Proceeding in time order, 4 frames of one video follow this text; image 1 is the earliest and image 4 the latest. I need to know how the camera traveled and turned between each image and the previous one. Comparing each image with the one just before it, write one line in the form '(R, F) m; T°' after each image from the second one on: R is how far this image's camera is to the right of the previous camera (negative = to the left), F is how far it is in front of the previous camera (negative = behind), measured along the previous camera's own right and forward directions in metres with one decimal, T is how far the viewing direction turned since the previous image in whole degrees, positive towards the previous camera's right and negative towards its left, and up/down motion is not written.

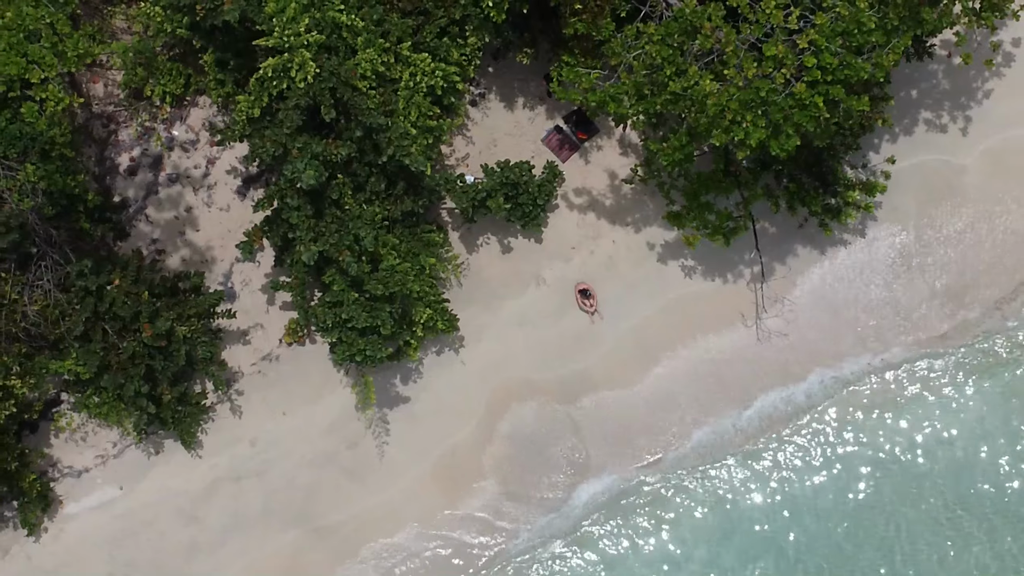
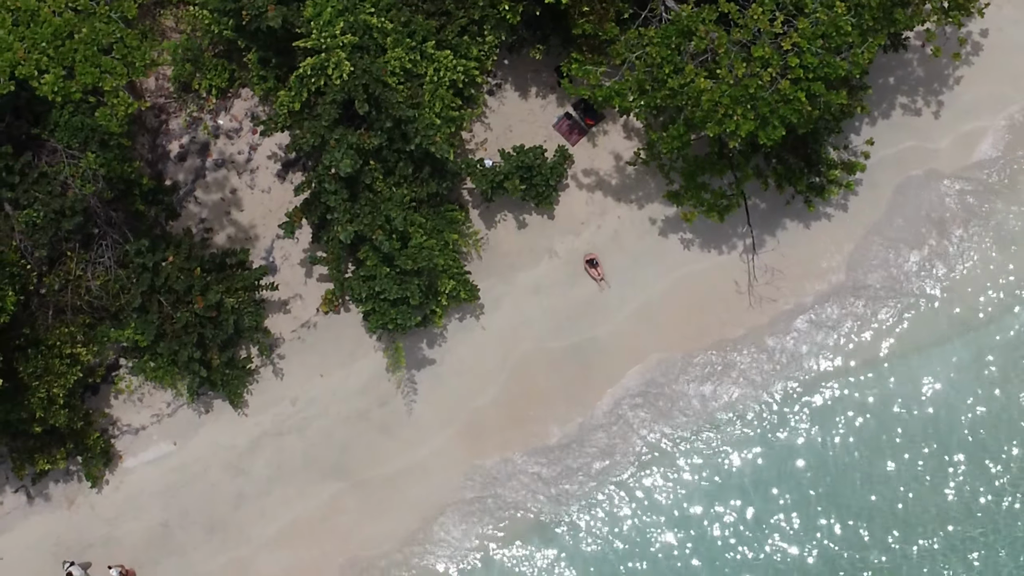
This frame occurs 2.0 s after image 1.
(-0.2, -1.2) m; -1°
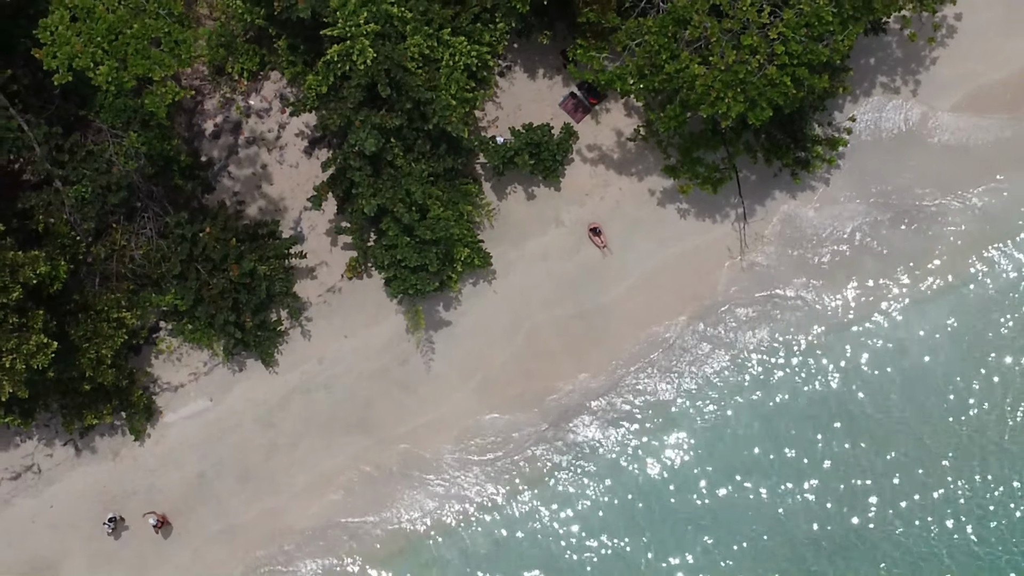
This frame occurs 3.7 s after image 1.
(-0.1, -1.1) m; 0°
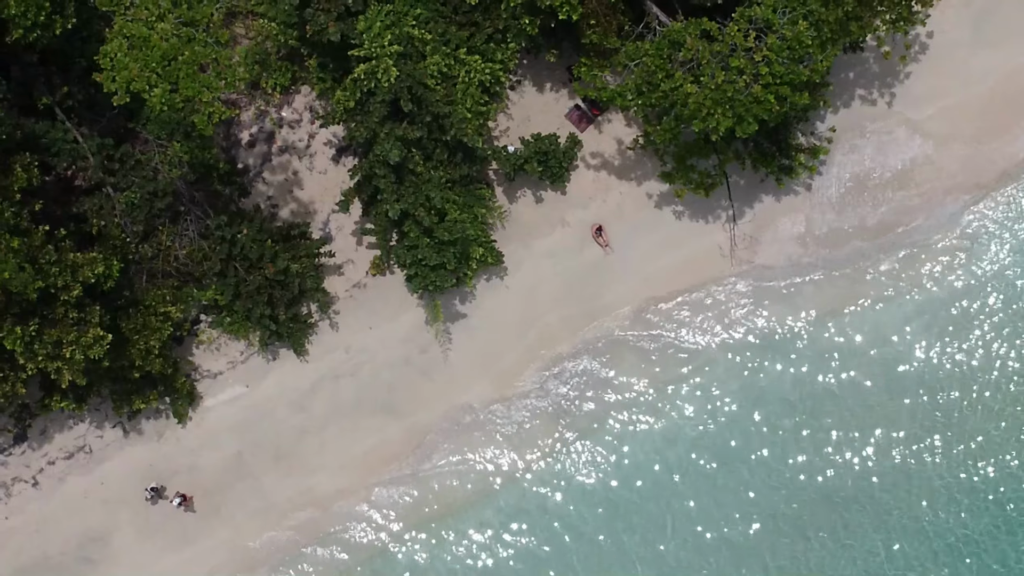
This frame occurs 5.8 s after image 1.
(0.0, -1.3) m; -1°
